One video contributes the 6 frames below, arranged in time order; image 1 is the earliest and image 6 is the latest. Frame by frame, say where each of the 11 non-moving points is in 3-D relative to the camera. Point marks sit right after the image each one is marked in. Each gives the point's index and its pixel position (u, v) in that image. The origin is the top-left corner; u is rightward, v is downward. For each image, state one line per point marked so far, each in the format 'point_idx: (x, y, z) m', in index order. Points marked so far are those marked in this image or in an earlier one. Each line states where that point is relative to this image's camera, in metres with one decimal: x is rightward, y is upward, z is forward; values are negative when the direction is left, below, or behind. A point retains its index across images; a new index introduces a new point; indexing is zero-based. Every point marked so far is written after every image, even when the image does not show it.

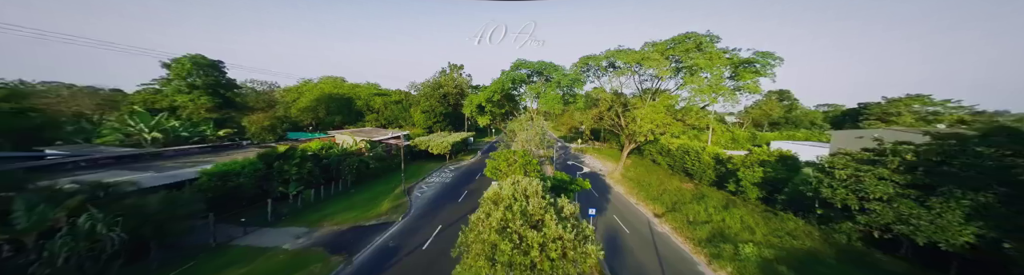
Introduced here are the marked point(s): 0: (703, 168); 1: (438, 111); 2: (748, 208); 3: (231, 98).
0: (+7.6, -1.4, +10.0) m
1: (-5.1, +1.7, +17.7) m
2: (+8.2, -2.5, +8.8) m
3: (-13.1, +1.8, +11.9) m
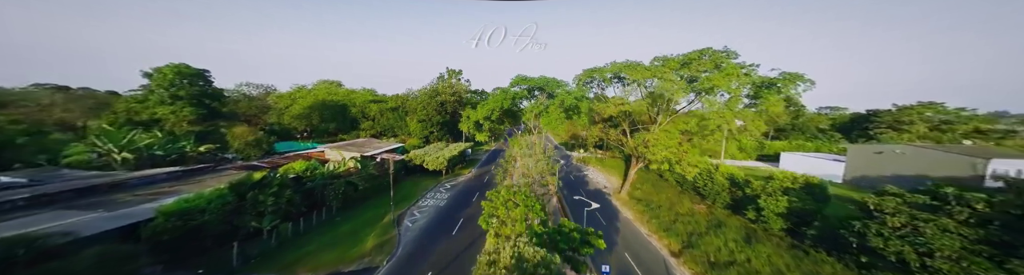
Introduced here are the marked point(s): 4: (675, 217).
0: (+7.6, -2.0, +9.4) m
1: (-5.1, +1.1, +17.1) m
2: (+8.2, -3.1, +8.2) m
3: (-13.1, +1.2, +11.3) m
4: (+6.6, -3.3, +10.2) m
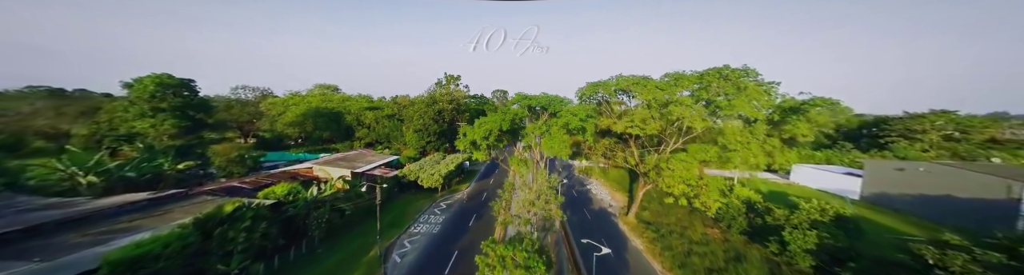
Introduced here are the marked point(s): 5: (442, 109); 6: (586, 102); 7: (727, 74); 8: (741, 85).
0: (+7.5, -2.6, +8.8) m
1: (-5.1, +0.5, +16.5) m
2: (+8.2, -3.7, +7.6) m
3: (-13.2, +0.6, +10.7) m
4: (+6.5, -3.9, +9.6) m
5: (-4.9, +1.9, +17.7) m
6: (+3.4, +1.8, +12.0) m
7: (+7.4, +2.3, +8.9) m
8: (+7.4, +1.7, +8.2) m
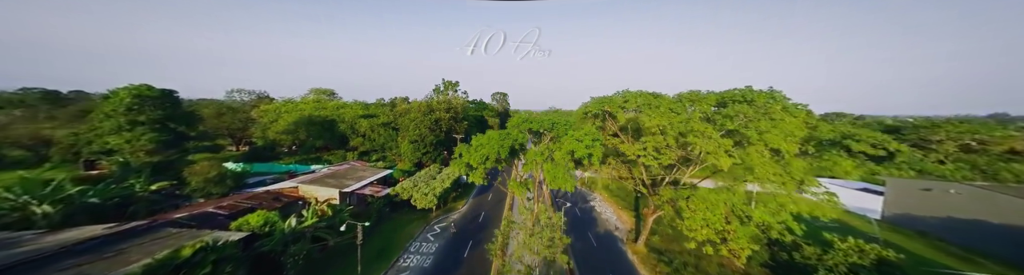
0: (+7.5, -3.3, +8.2) m
1: (-5.2, -0.2, +15.9) m
2: (+8.1, -4.4, +7.0) m
3: (-13.2, 0.0, +10.1) m
4: (+6.5, -4.6, +8.9) m
5: (-4.9, +1.3, +17.1) m
6: (+3.4, +1.2, +11.3) m
7: (+7.4, +1.7, +8.3) m
8: (+7.4, +1.1, +7.6) m
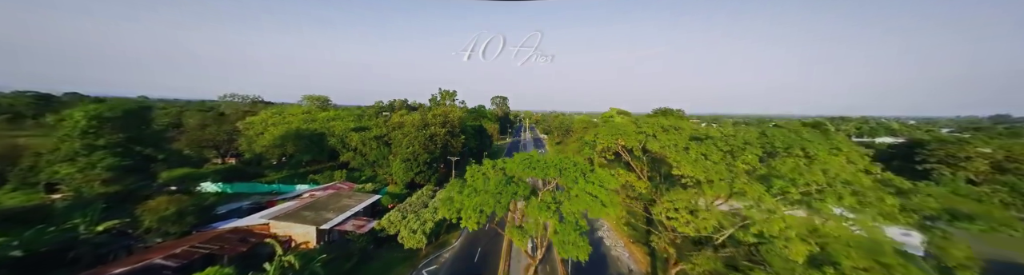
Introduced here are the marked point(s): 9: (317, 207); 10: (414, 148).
0: (+7.5, -4.2, +7.1) m
1: (-5.2, -1.1, +14.8) m
2: (+8.1, -5.3, +5.9) m
3: (-13.2, -0.9, +9.1) m
4: (+6.5, -5.5, +7.9) m
5: (-4.9, +0.3, +16.0) m
6: (+3.4, +0.2, +10.3) m
7: (+7.4, +0.7, +7.2) m
8: (+7.4, +0.1, +6.5) m
9: (-7.2, -2.5, +9.5) m
10: (-5.6, -0.6, +14.8) m
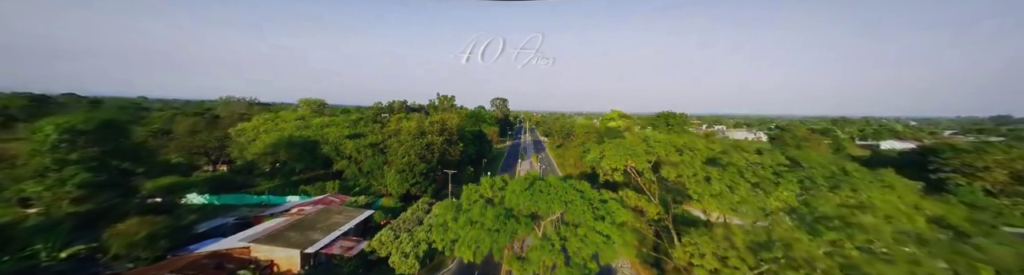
0: (+7.5, -4.7, +6.5) m
1: (-5.2, -1.6, +14.2) m
2: (+8.1, -5.9, +5.3) m
3: (-13.2, -1.4, +8.5) m
4: (+6.5, -6.0, +7.3) m
5: (-4.9, -0.1, +15.5) m
6: (+3.4, -0.3, +9.7) m
7: (+7.4, +0.2, +6.6) m
8: (+7.3, -0.4, +6.0) m
9: (-7.2, -3.0, +8.9) m
10: (-5.7, -1.0, +14.2) m
